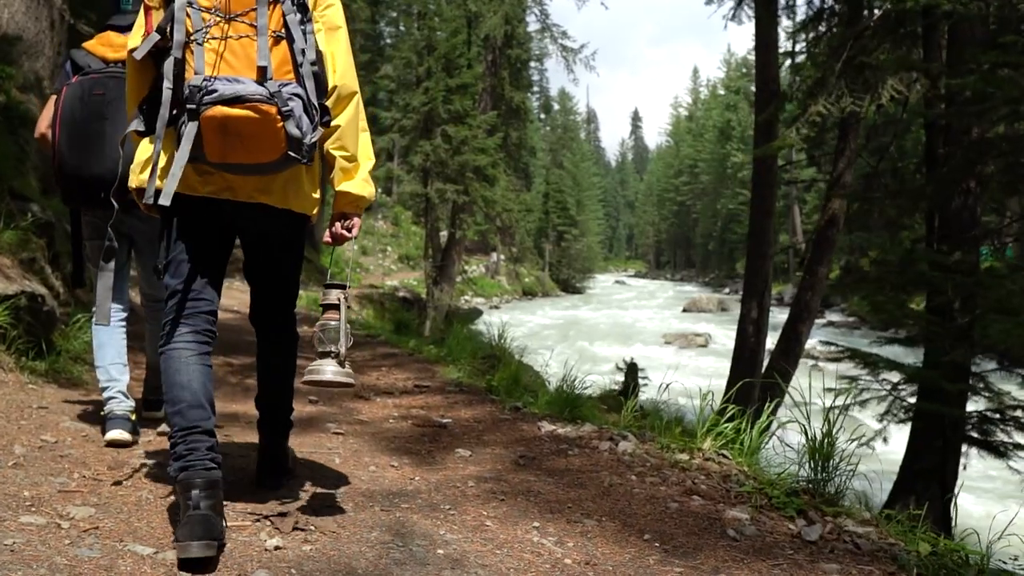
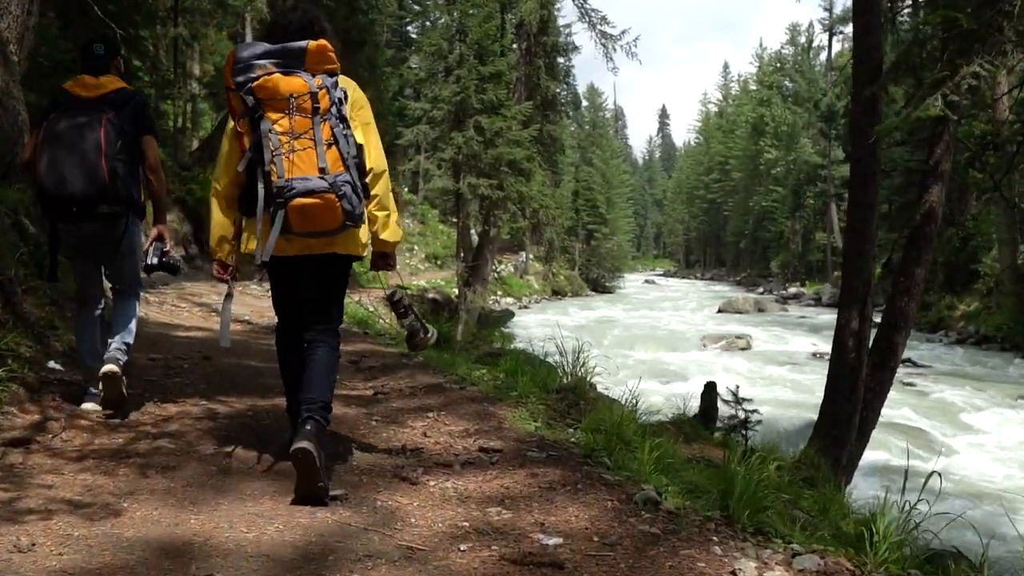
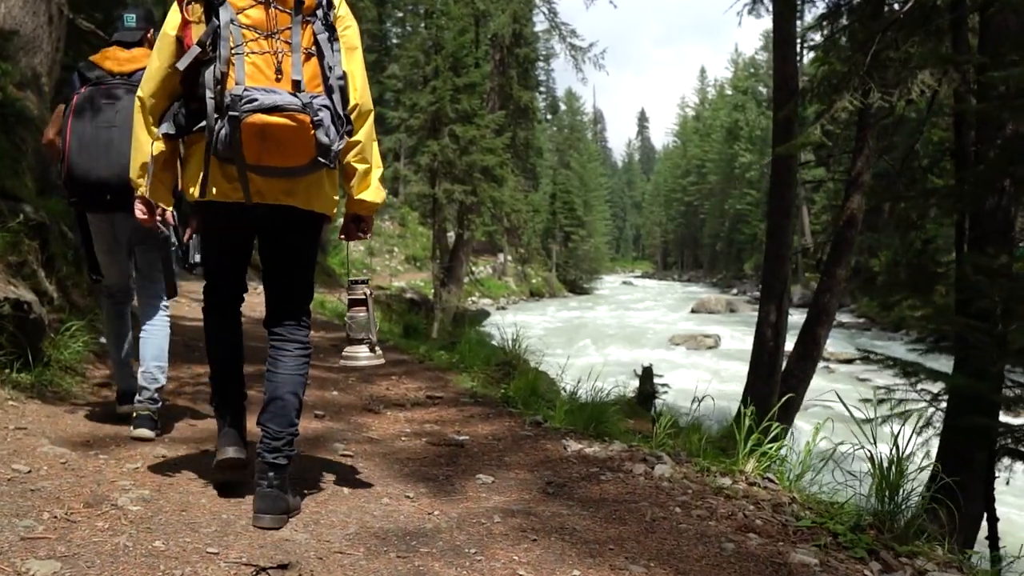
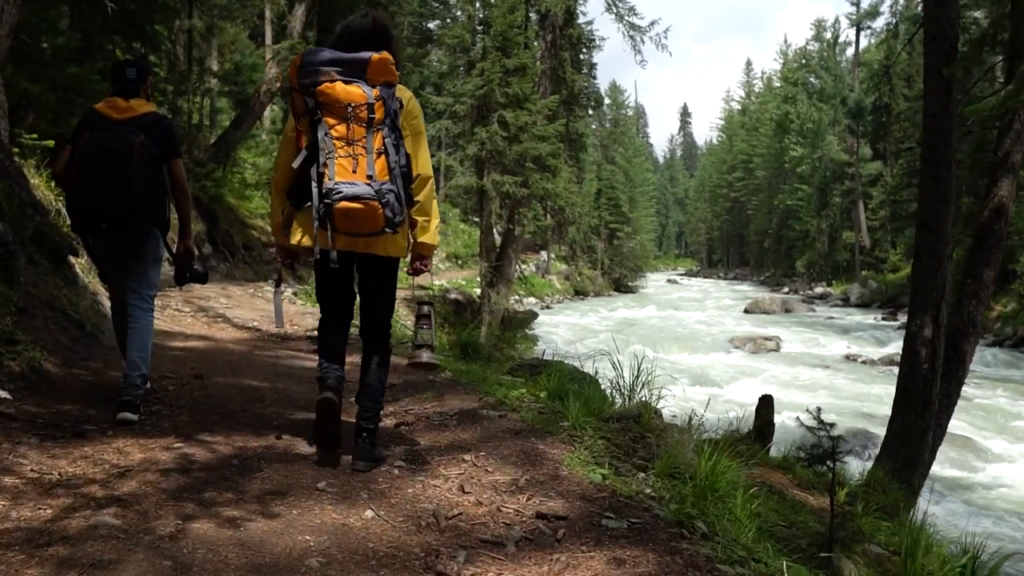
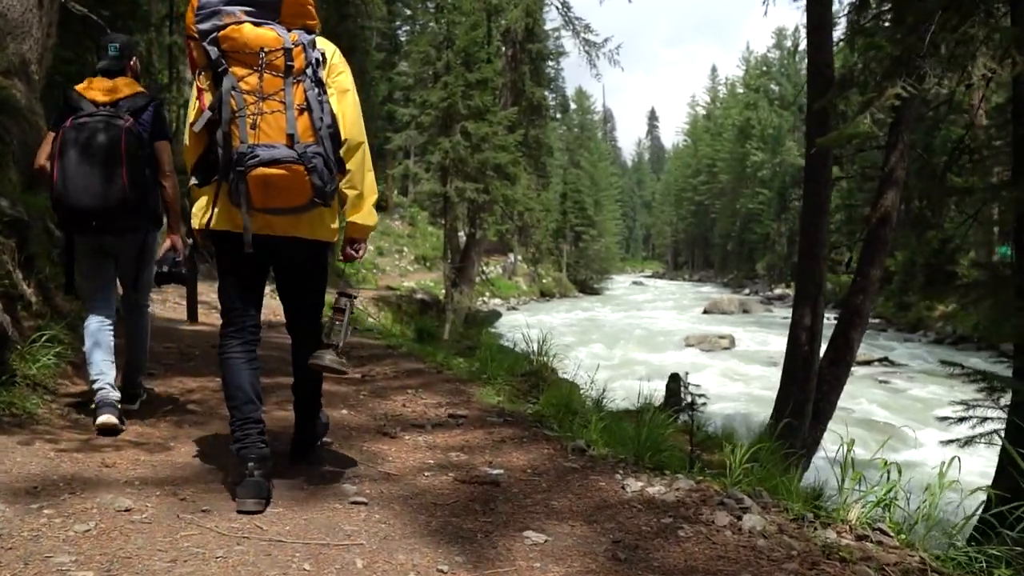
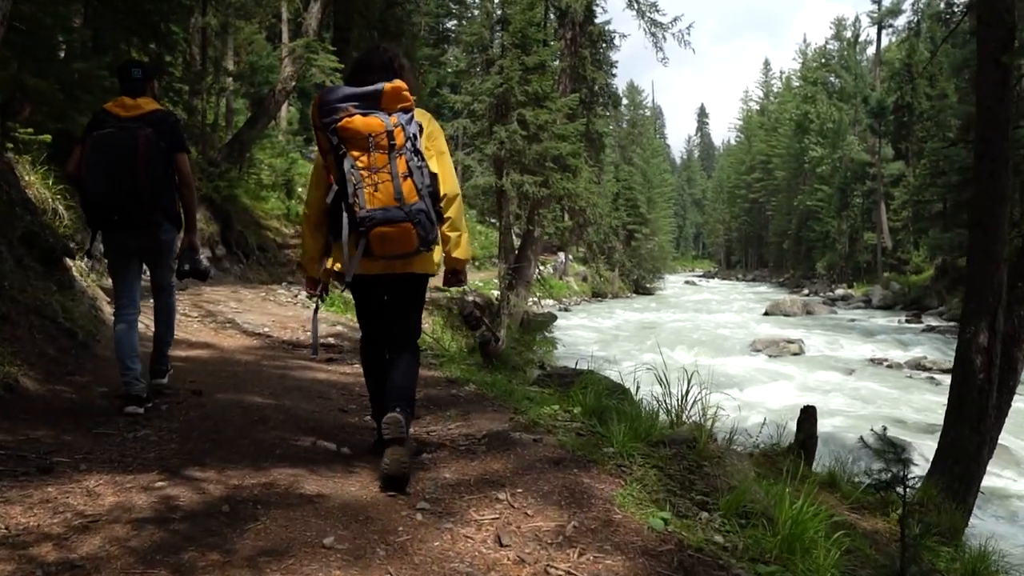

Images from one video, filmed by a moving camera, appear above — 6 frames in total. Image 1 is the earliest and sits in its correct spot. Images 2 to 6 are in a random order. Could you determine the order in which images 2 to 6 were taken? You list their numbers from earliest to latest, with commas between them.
3, 5, 2, 4, 6
